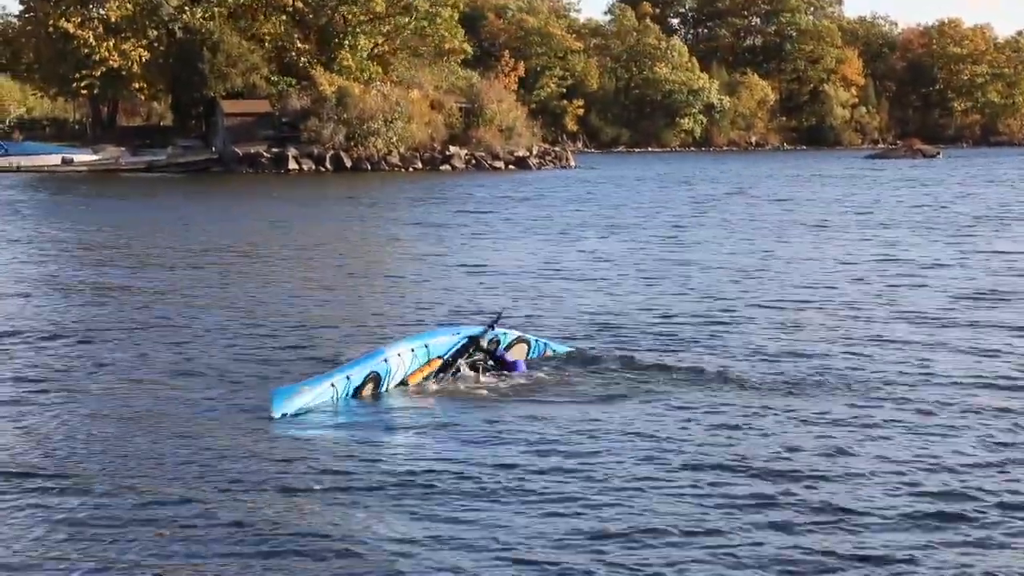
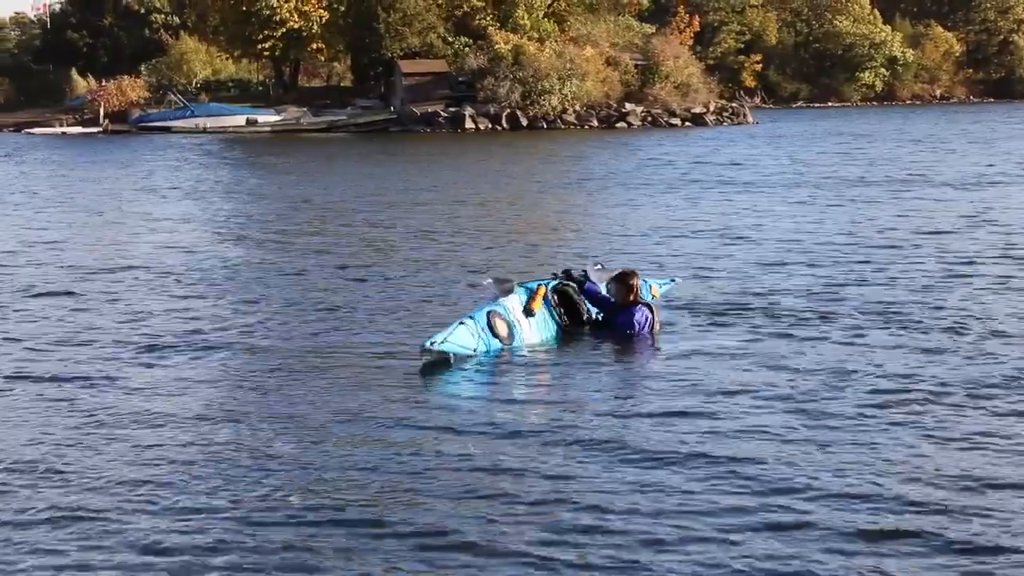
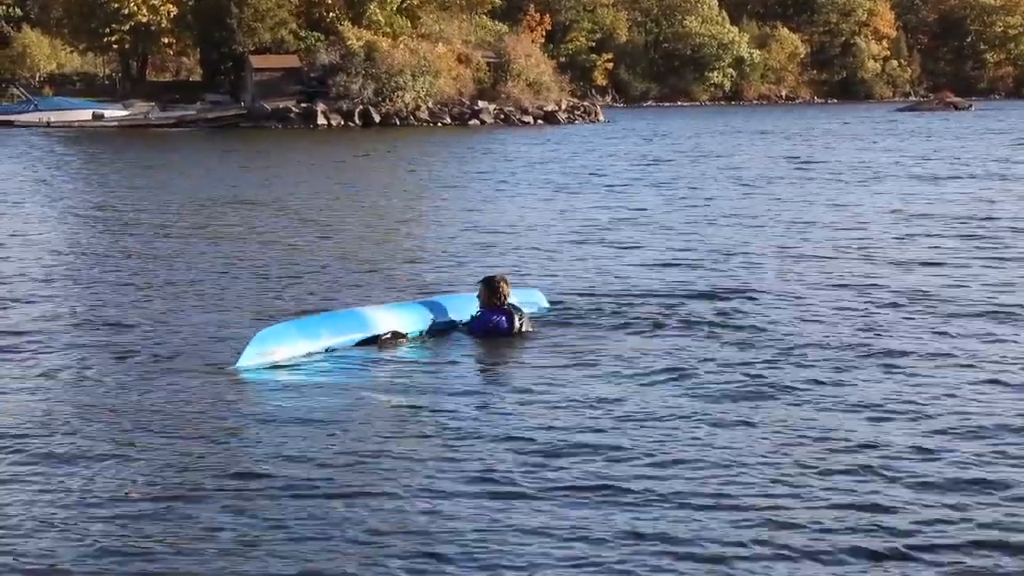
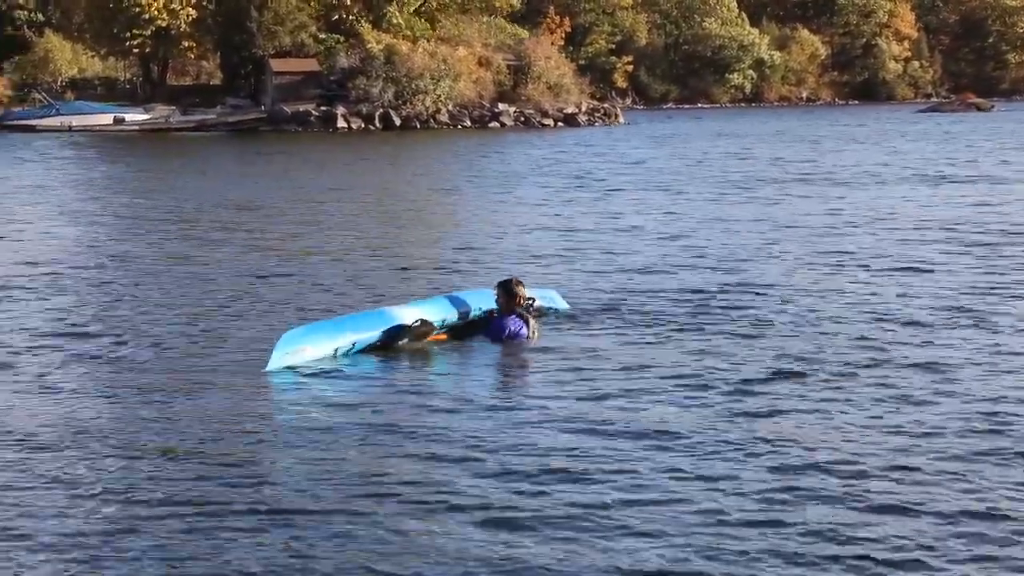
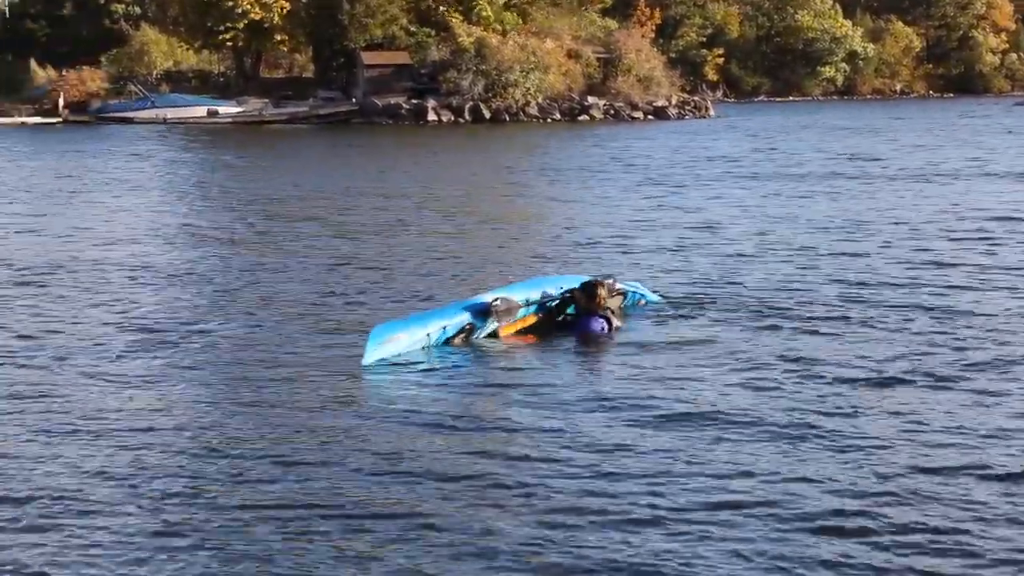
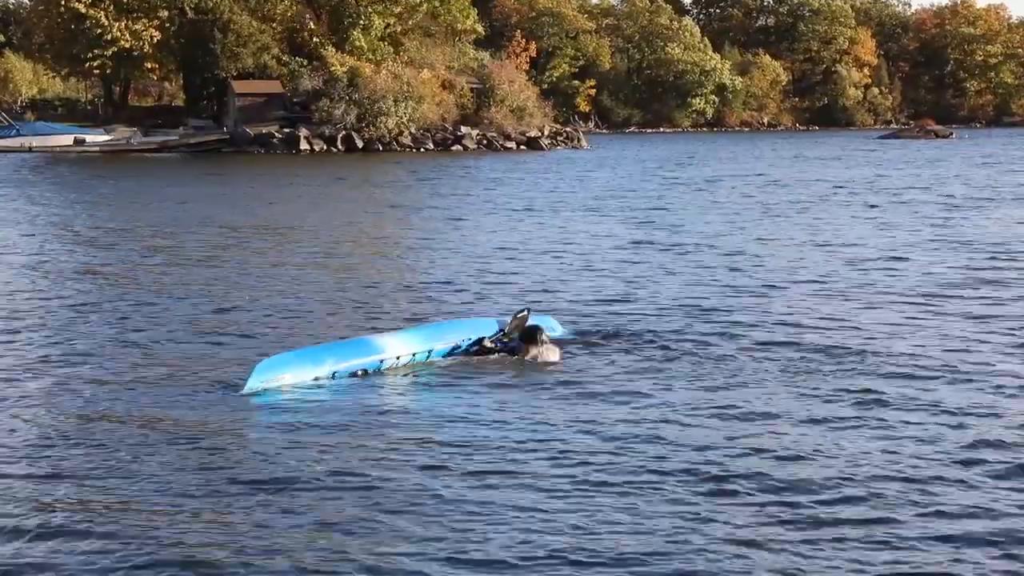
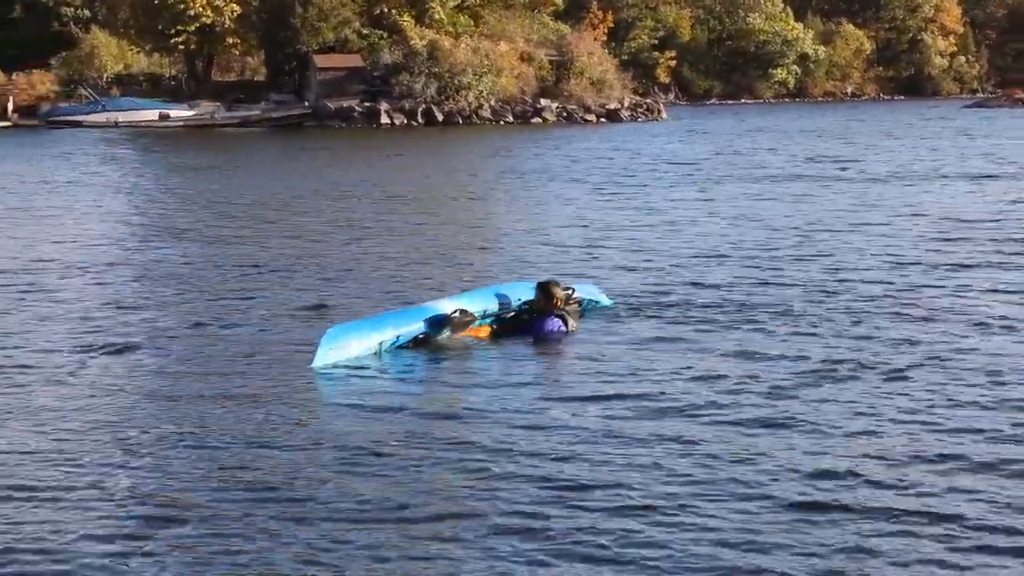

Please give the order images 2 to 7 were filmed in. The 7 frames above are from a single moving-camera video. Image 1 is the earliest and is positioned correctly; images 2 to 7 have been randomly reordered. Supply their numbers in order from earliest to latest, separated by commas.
6, 3, 4, 7, 5, 2
